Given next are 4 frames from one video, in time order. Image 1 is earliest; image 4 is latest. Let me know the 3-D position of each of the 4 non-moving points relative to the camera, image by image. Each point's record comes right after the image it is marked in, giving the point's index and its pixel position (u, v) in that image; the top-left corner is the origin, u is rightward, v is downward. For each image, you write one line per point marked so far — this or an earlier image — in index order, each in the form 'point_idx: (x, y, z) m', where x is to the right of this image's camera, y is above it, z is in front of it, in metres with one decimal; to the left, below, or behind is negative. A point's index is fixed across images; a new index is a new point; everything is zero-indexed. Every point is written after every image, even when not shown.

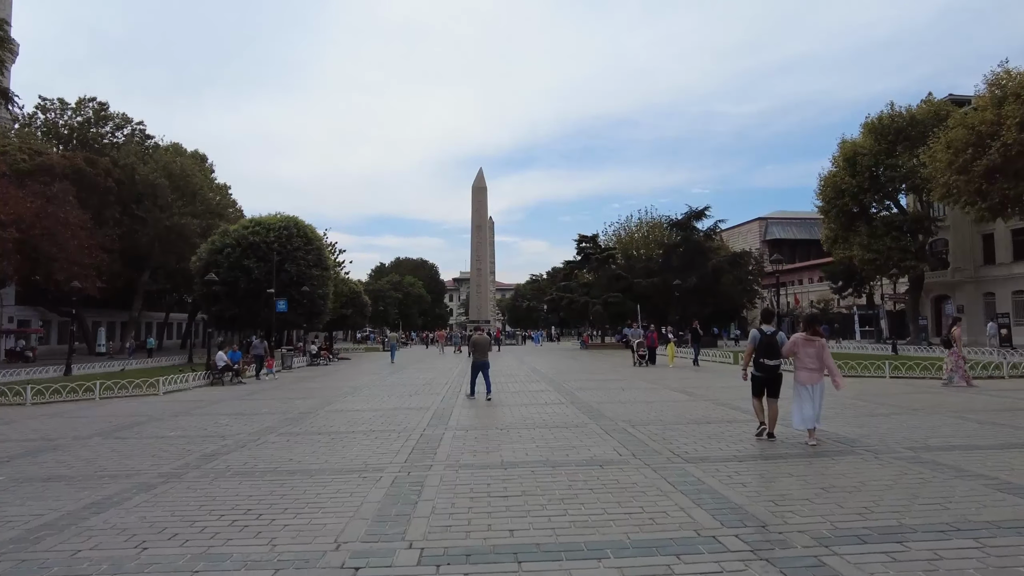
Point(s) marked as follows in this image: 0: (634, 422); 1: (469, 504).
0: (+1.9, -2.1, +10.3) m
1: (-0.4, -1.8, +5.7) m
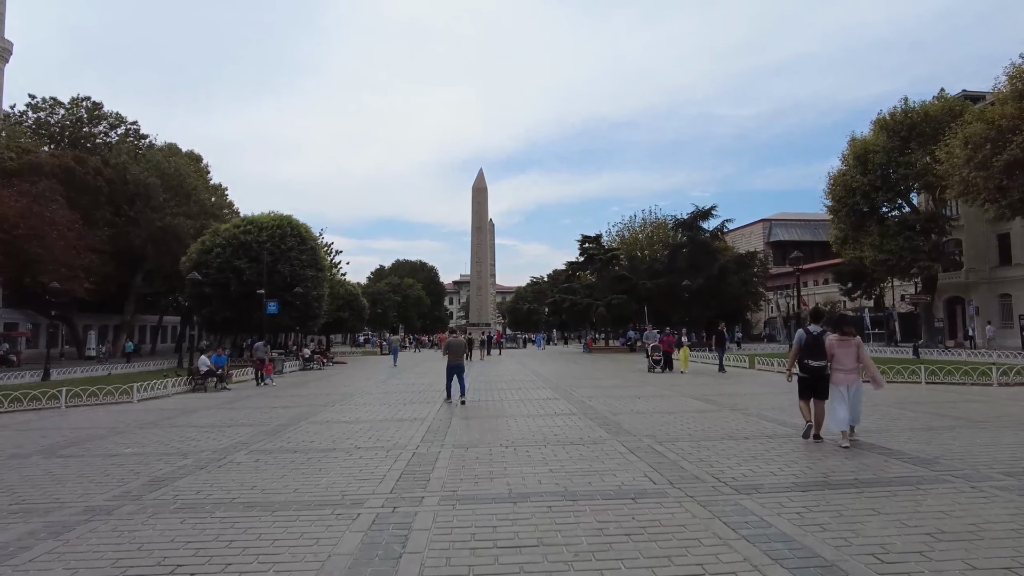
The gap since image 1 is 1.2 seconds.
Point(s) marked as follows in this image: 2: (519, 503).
0: (+2.0, -2.0, +8.9) m
1: (-0.3, -1.7, +4.3) m
2: (+0.1, -1.8, +5.8) m
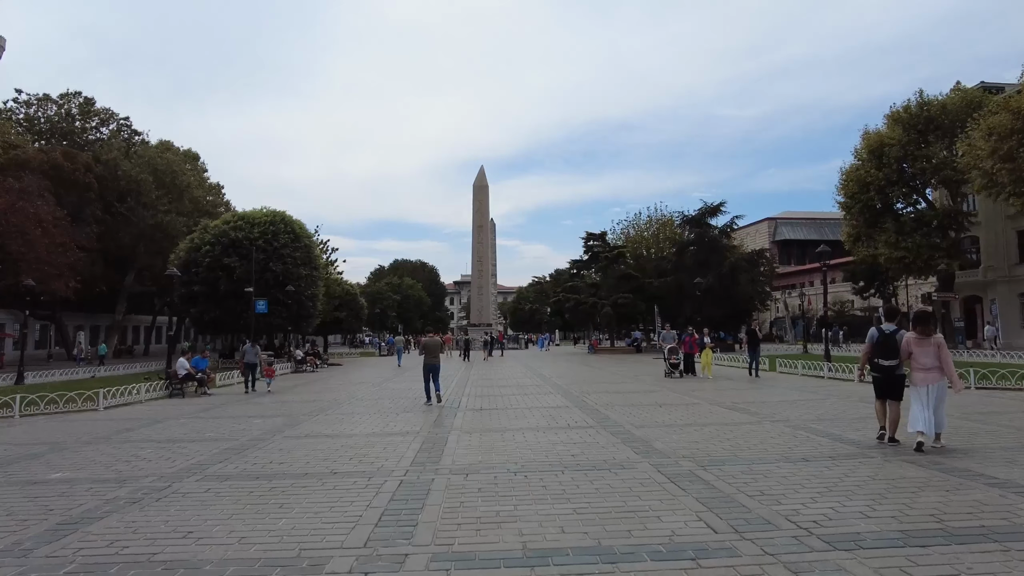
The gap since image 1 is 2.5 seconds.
0: (+2.1, -1.9, +7.4) m
1: (-0.2, -1.6, +2.7) m
2: (+0.2, -1.7, +4.2) m
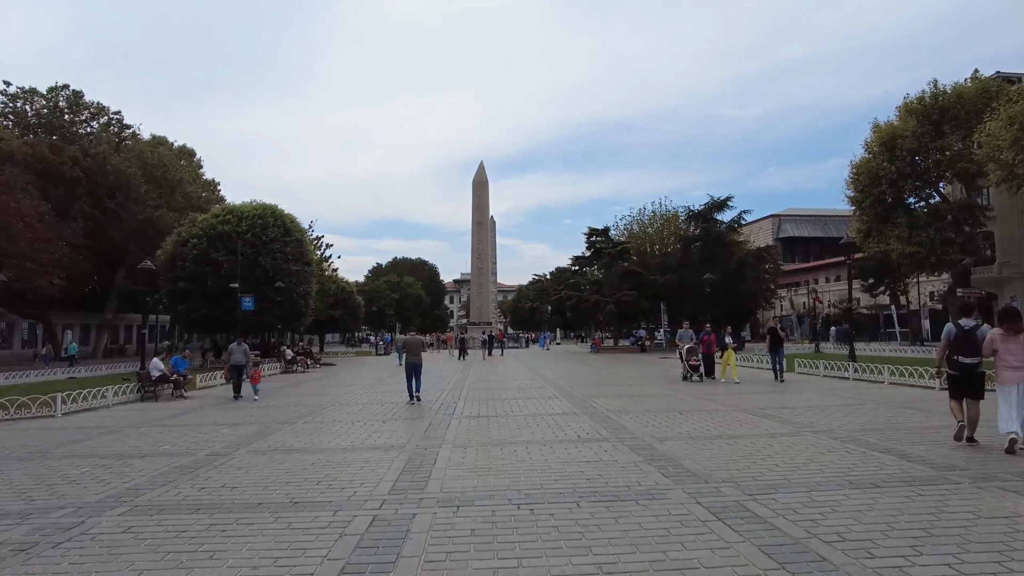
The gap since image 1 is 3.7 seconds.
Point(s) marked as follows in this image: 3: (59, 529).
0: (+2.1, -1.8, +5.9) m
1: (-0.2, -1.5, +1.3) m
2: (+0.2, -1.6, +2.8) m
3: (-3.6, -1.9, +5.3) m
